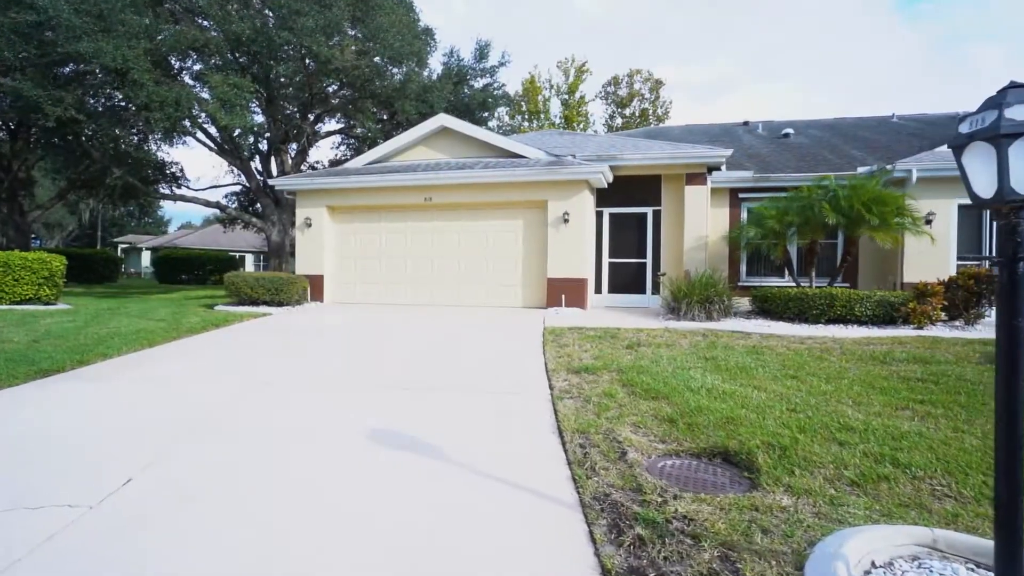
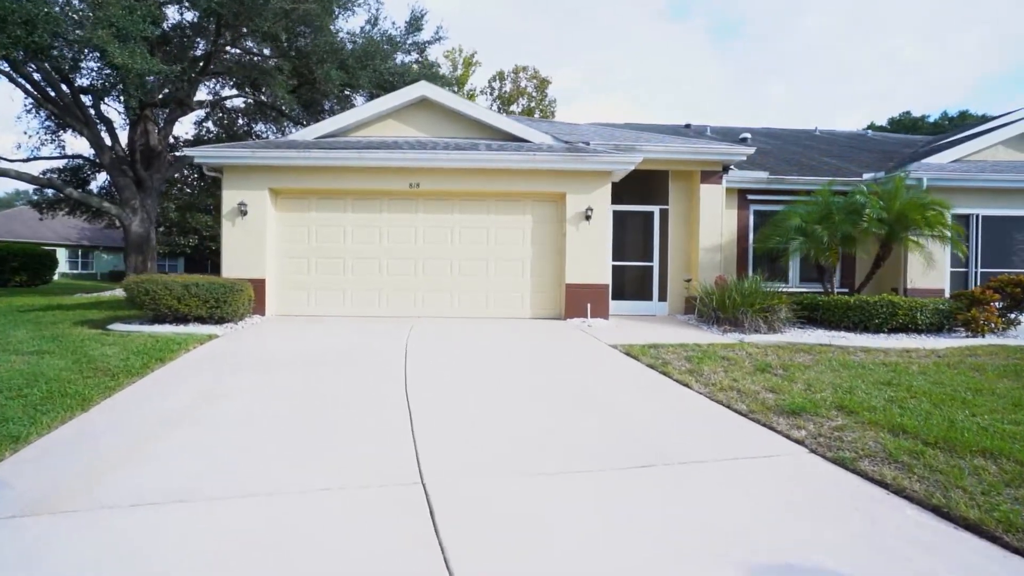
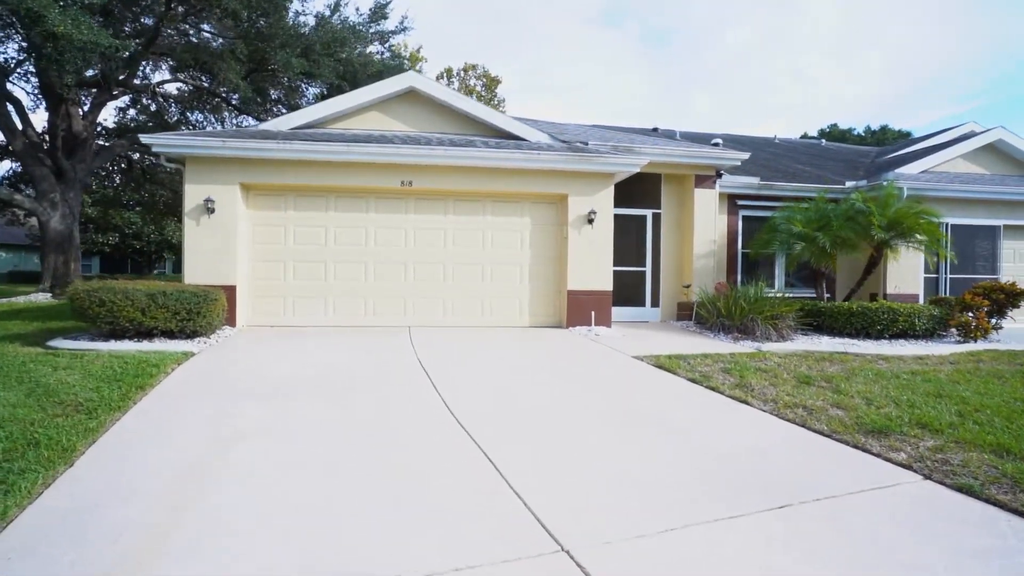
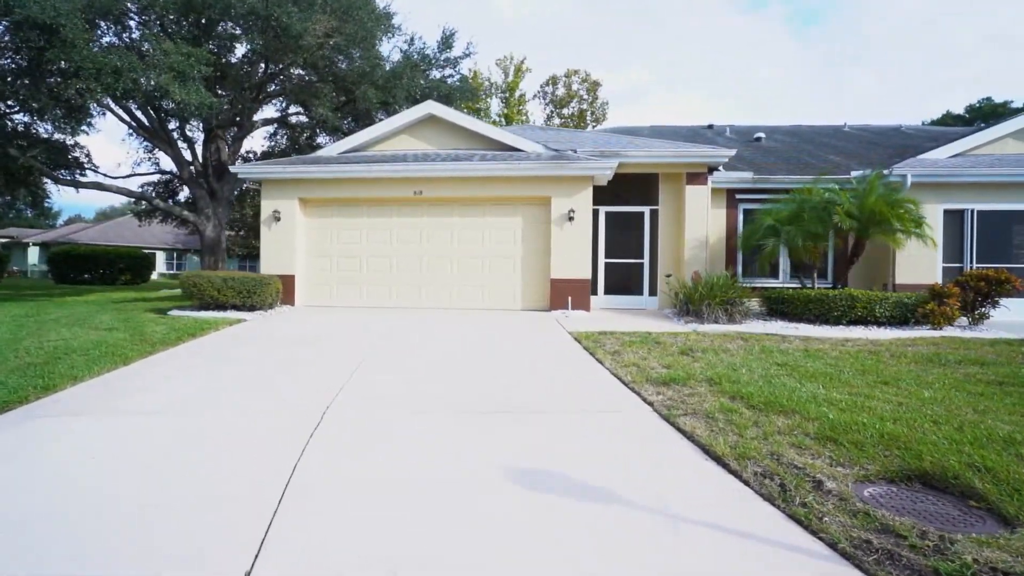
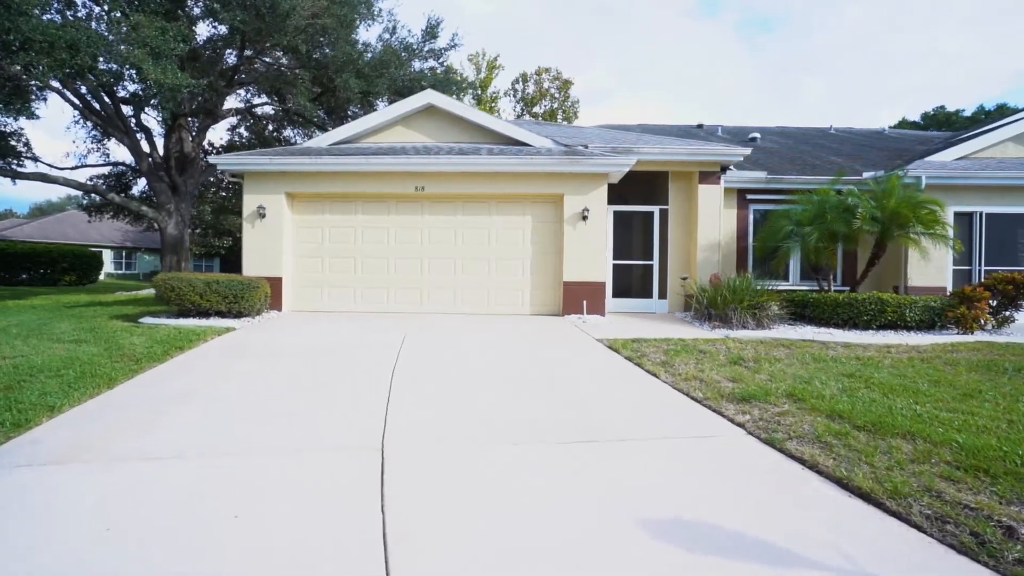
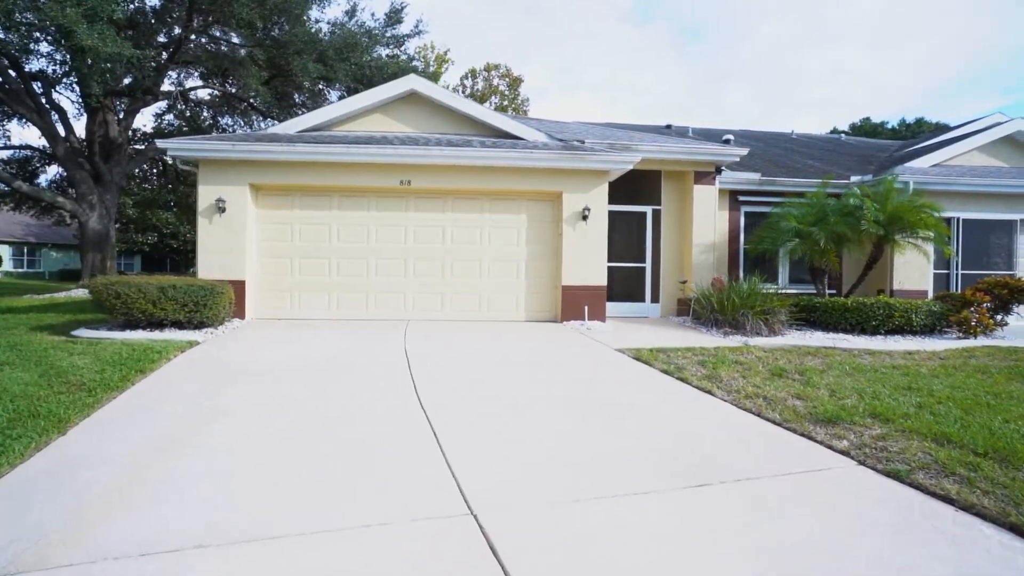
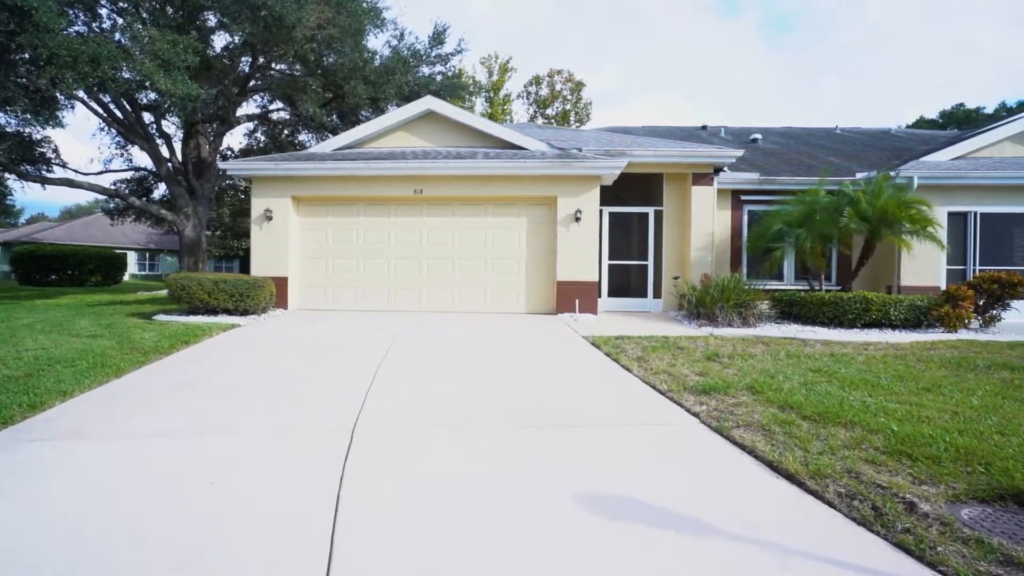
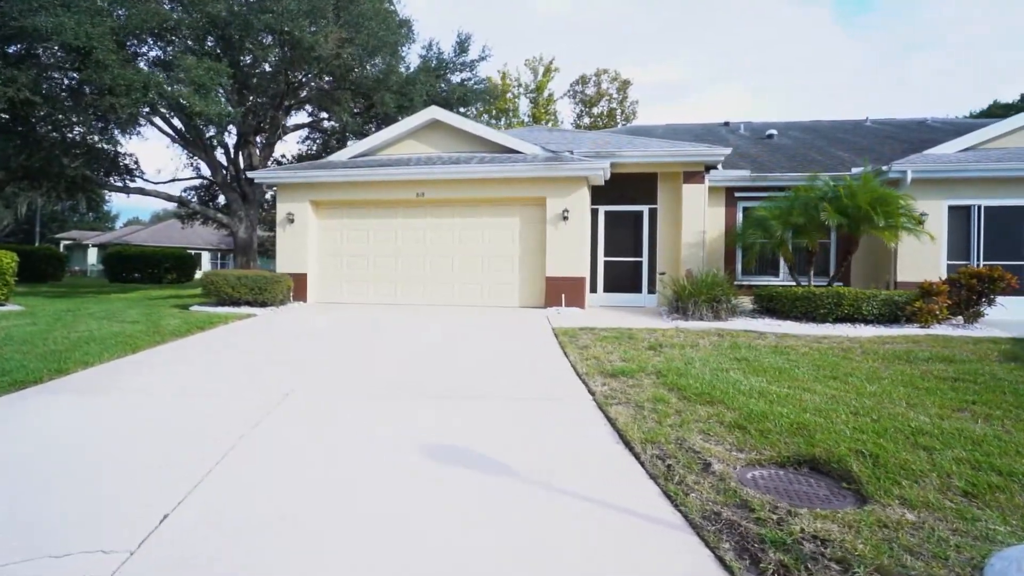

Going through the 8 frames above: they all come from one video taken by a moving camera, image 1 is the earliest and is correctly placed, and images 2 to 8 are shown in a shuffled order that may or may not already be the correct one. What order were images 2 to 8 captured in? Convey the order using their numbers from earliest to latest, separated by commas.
8, 4, 7, 5, 2, 6, 3
